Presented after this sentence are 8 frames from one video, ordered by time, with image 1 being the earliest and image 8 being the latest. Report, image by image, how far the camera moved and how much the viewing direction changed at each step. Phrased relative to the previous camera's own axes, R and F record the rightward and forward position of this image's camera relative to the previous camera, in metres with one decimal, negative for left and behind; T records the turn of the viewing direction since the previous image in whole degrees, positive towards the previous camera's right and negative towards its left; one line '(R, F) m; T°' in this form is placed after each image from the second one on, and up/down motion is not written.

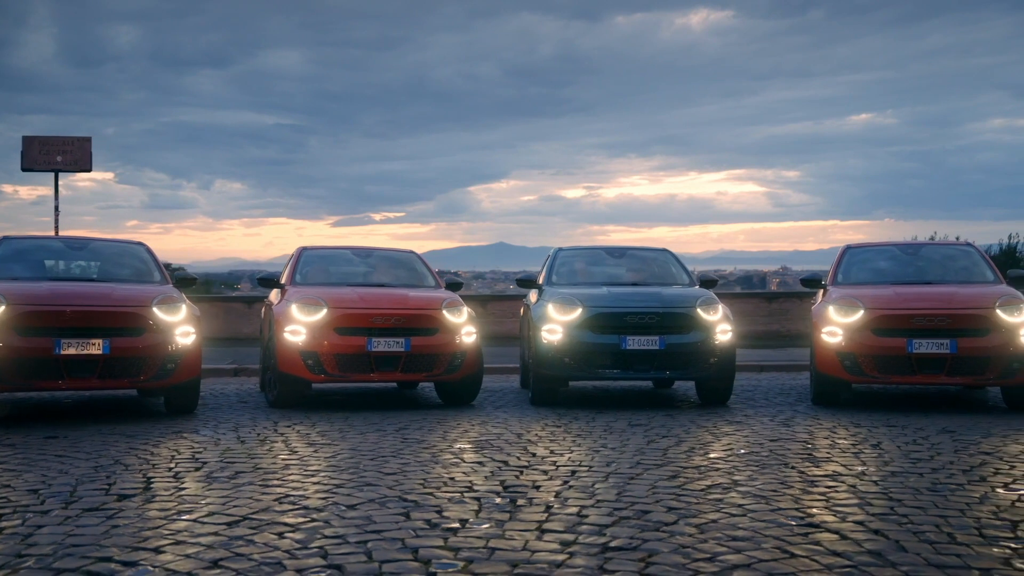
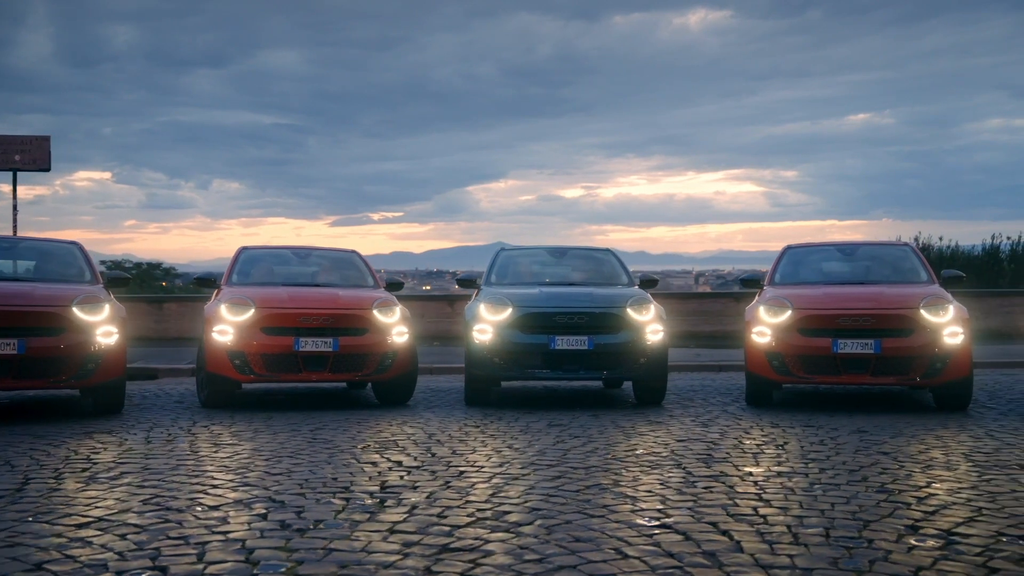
(+0.8, 0.0) m; 0°
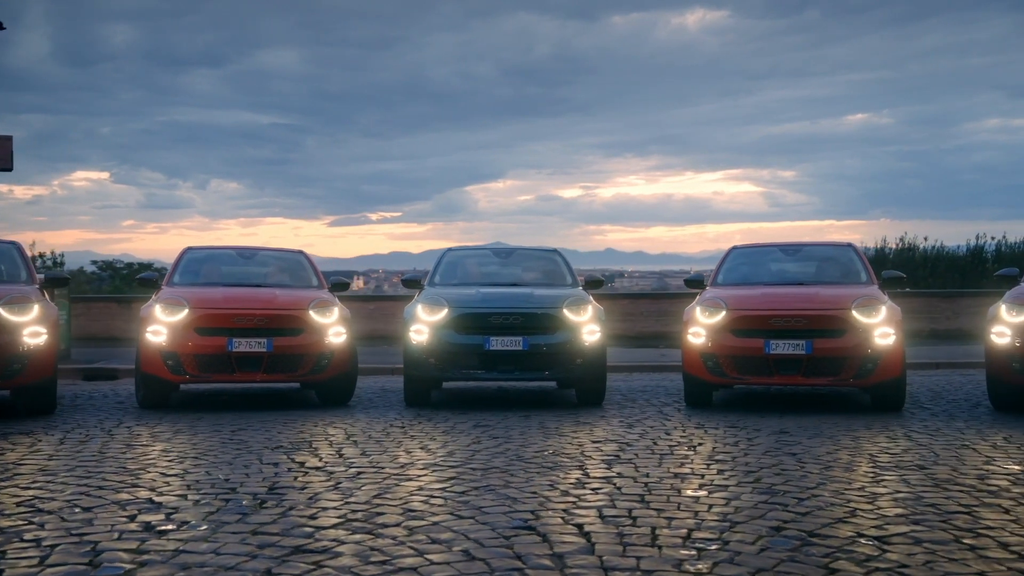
(+0.8, 0.0) m; 0°
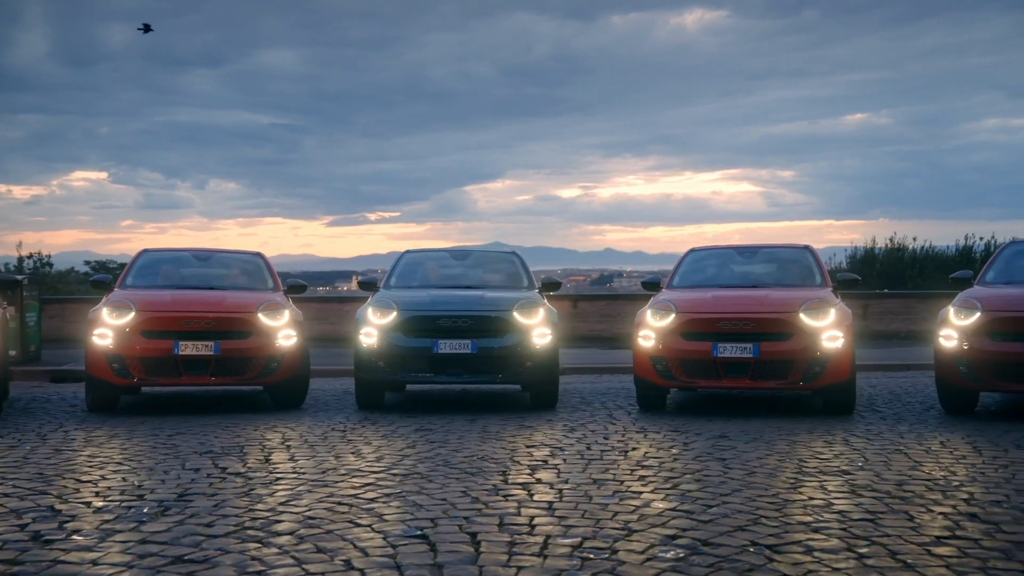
(+0.6, 0.0) m; 0°
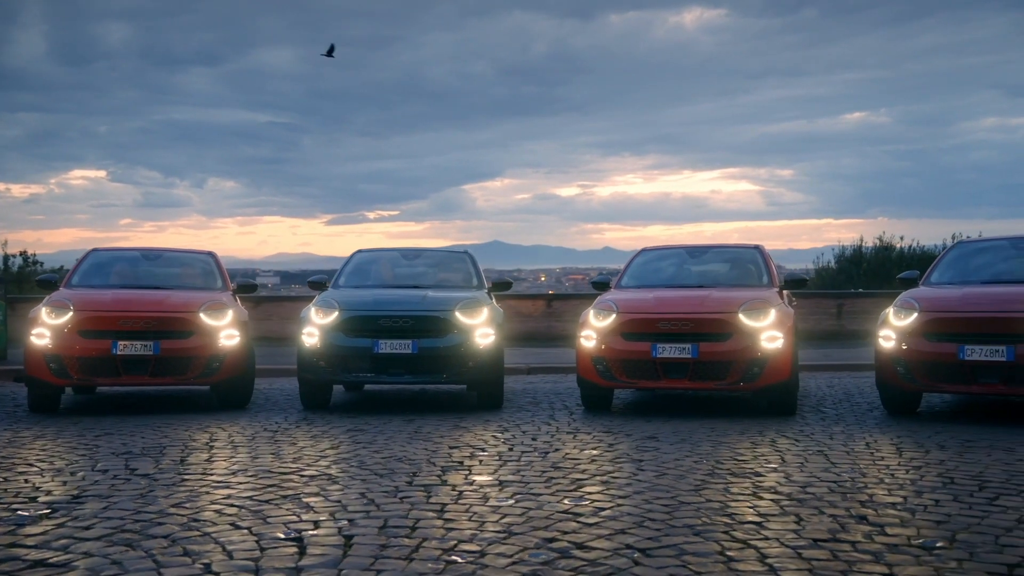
(+0.7, 0.0) m; 0°
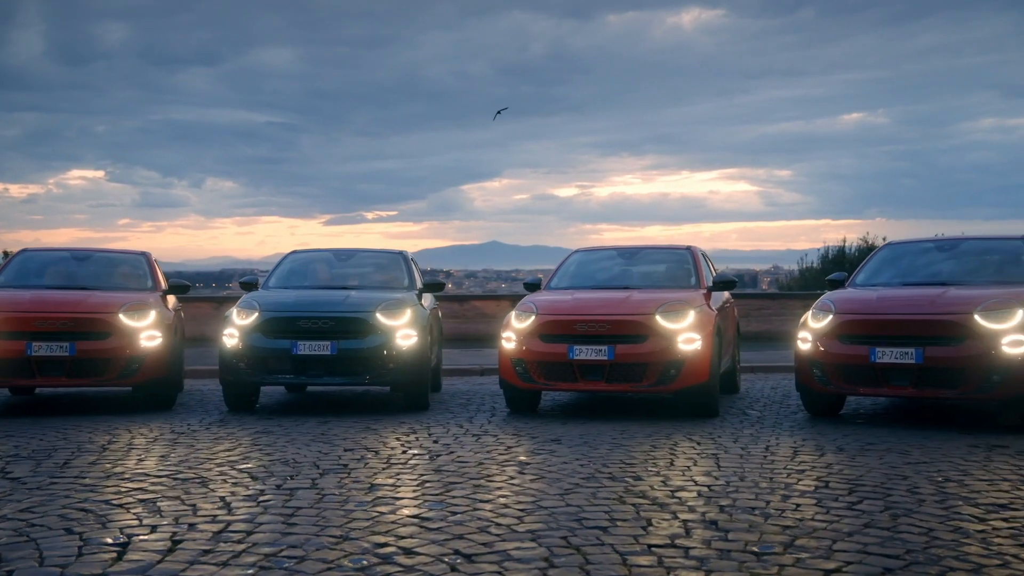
(+0.9, +0.1) m; 0°
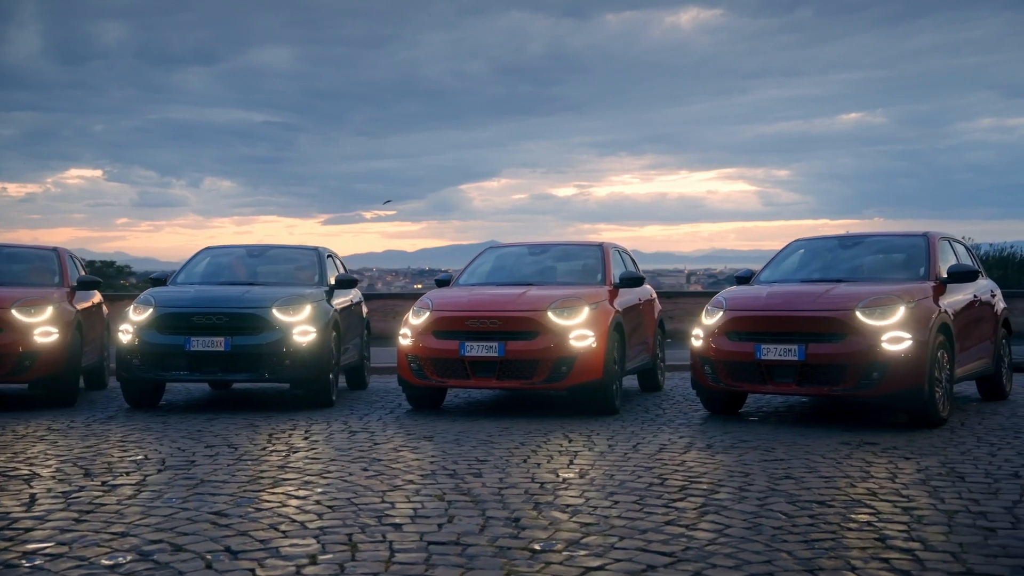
(+1.2, +0.1) m; 0°
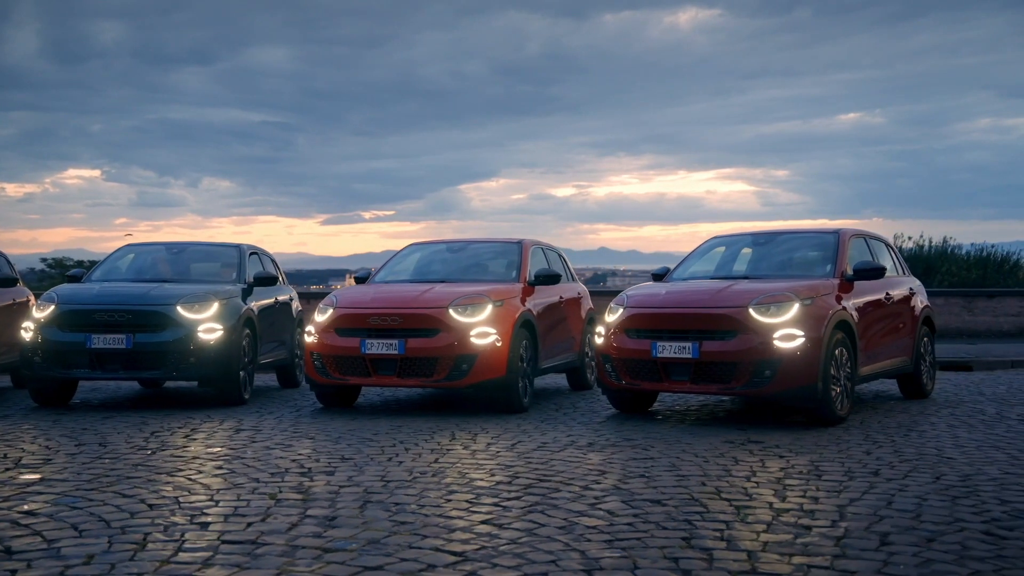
(+1.1, +0.1) m; 0°
